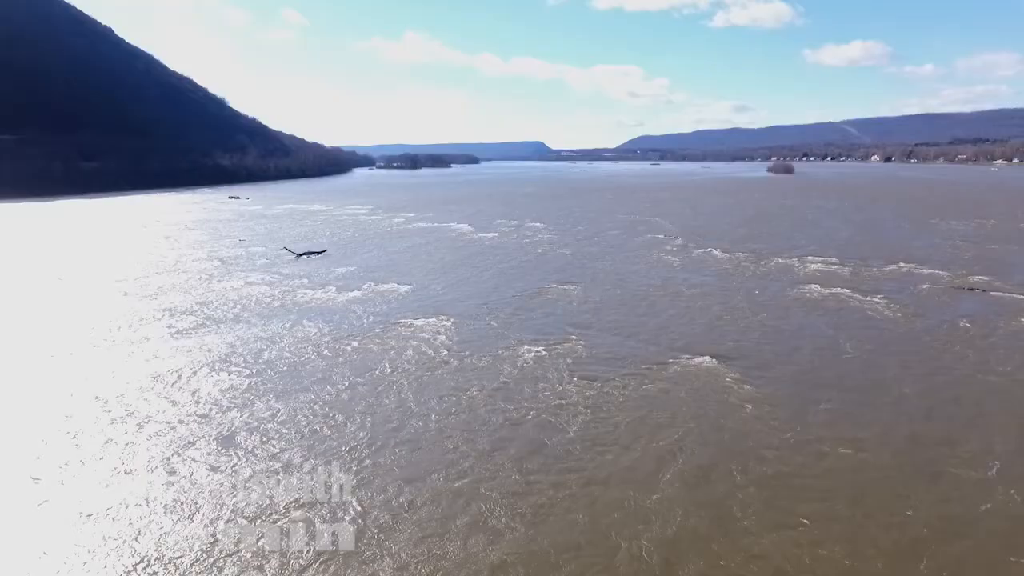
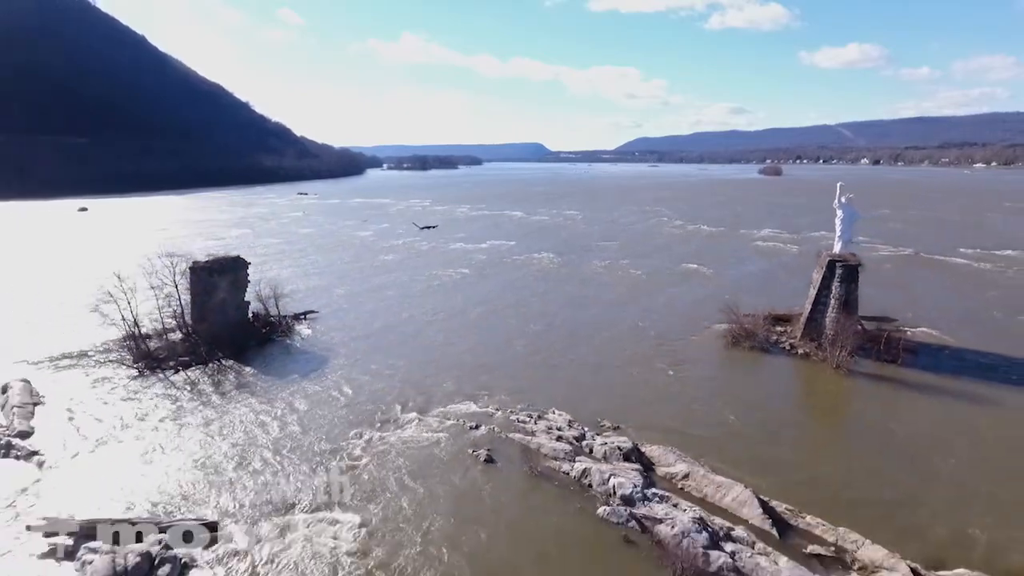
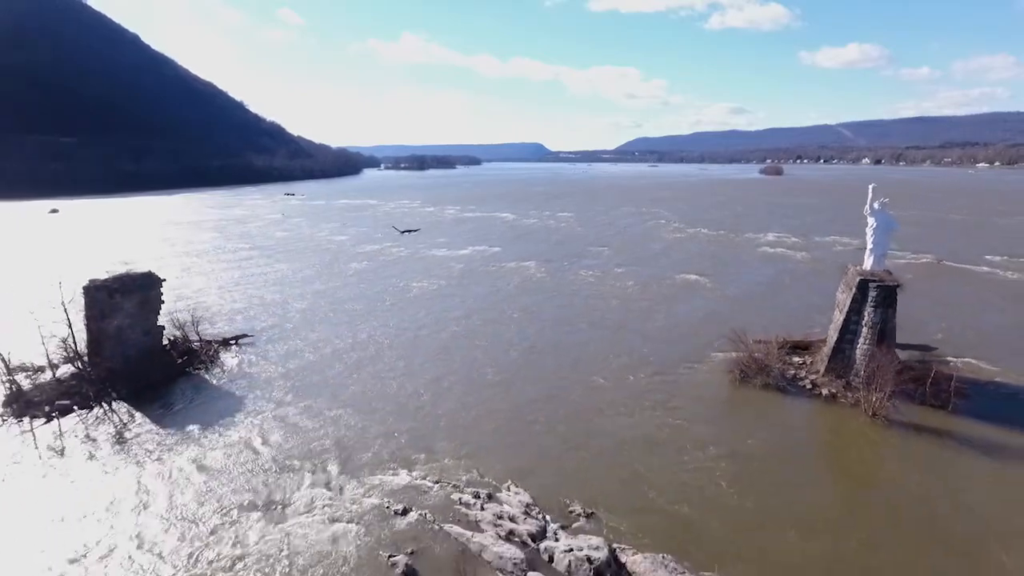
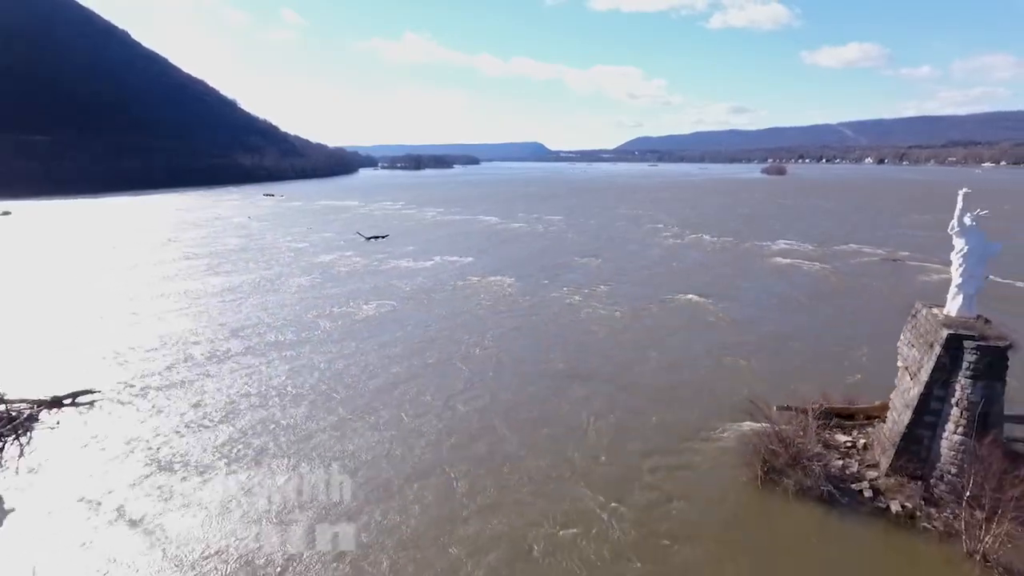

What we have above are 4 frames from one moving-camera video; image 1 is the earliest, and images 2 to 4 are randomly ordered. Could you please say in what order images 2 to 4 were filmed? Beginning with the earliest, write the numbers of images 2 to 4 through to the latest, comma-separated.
4, 3, 2
